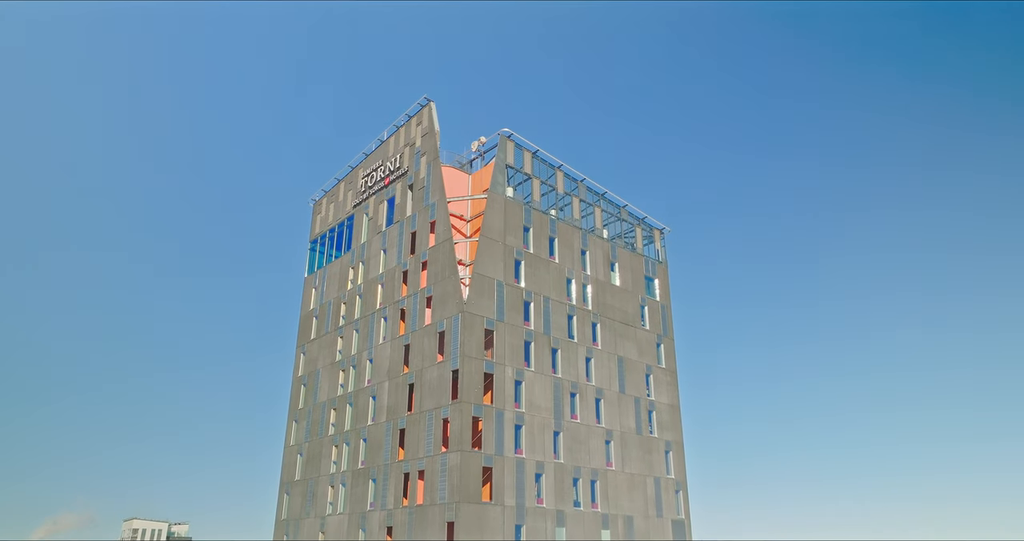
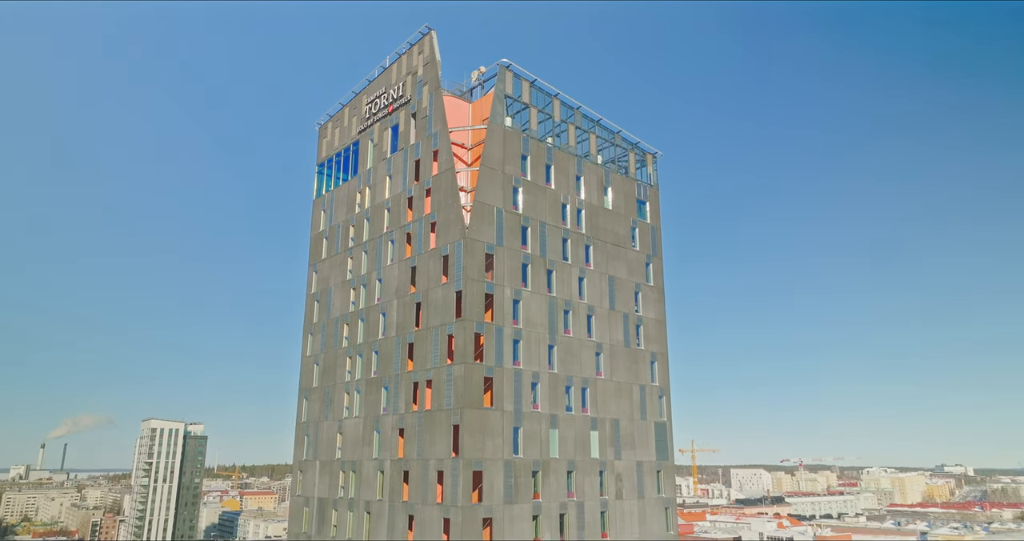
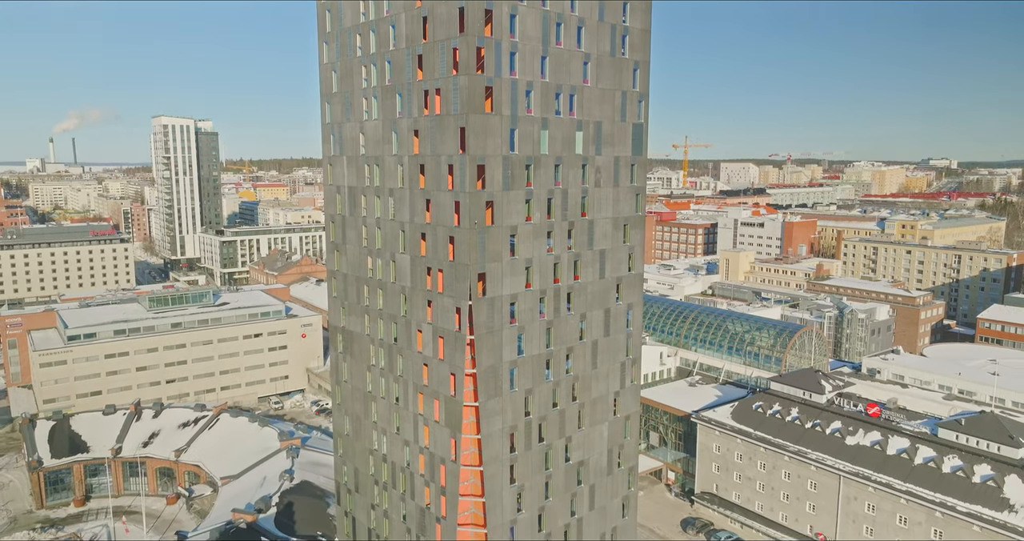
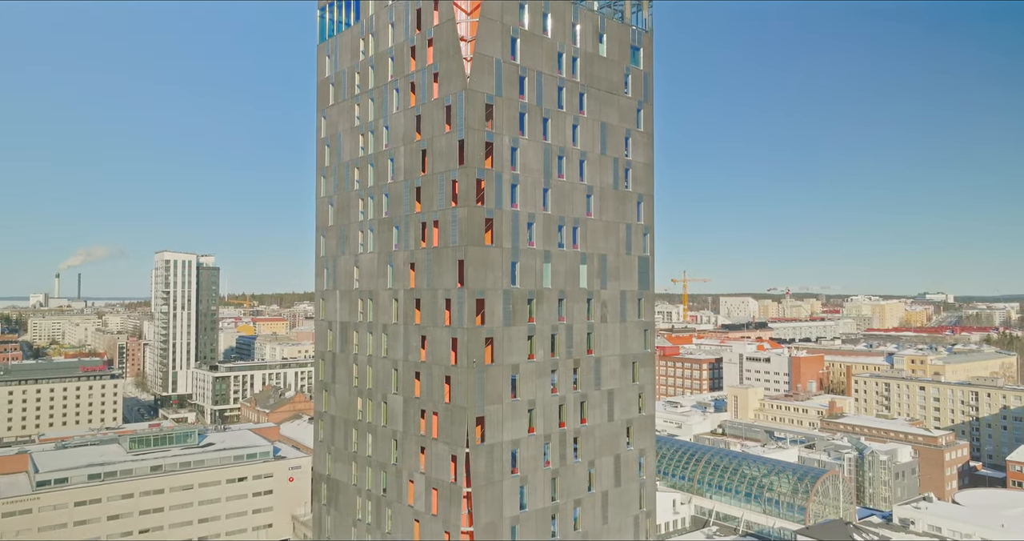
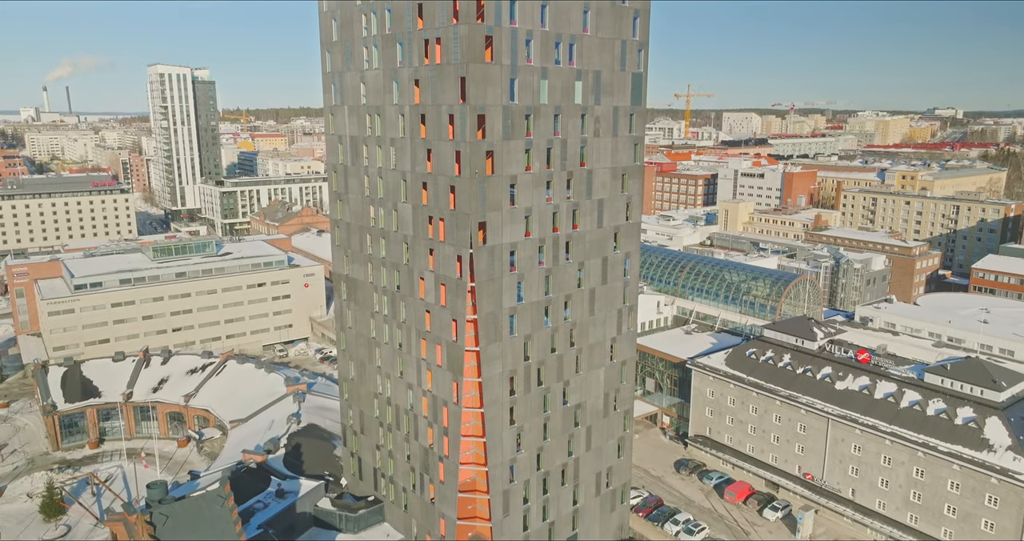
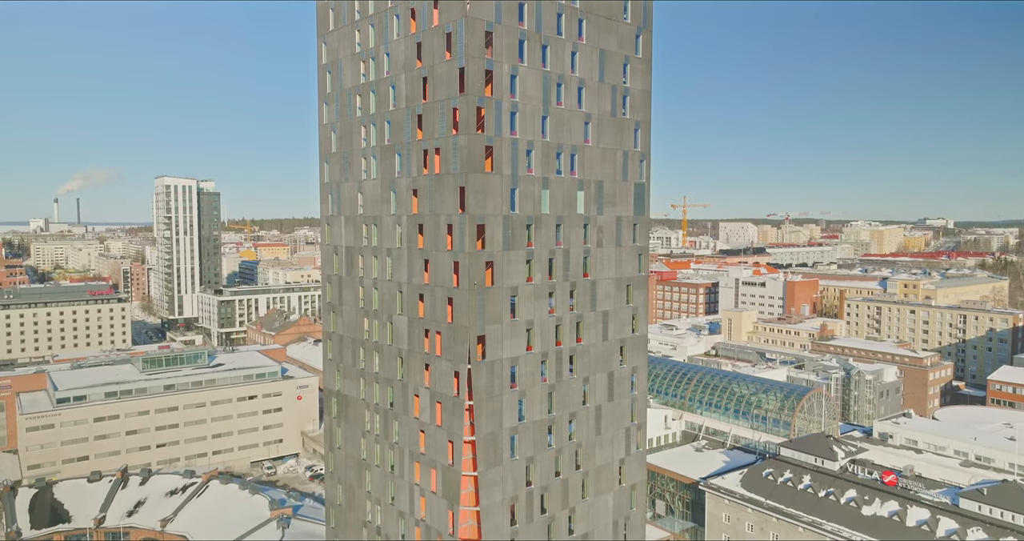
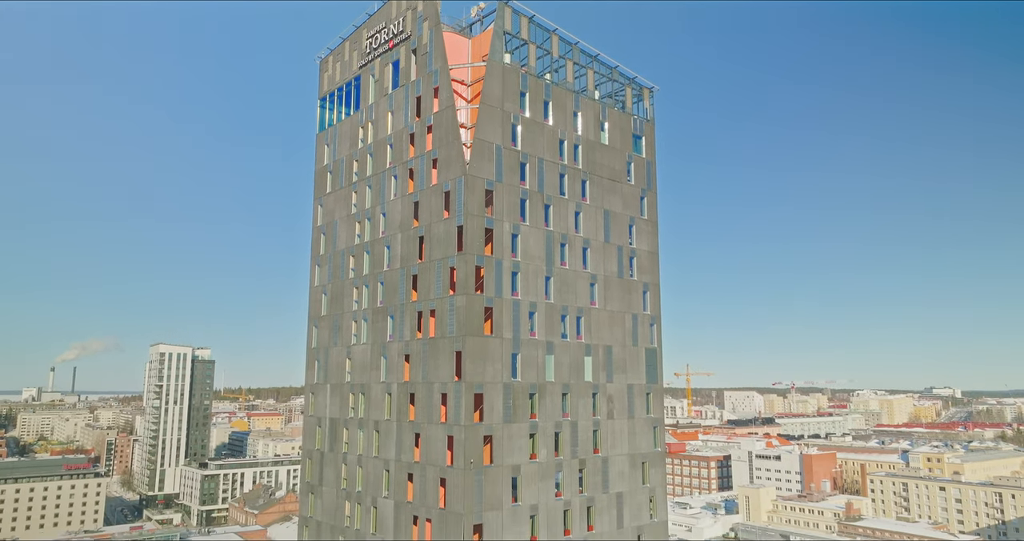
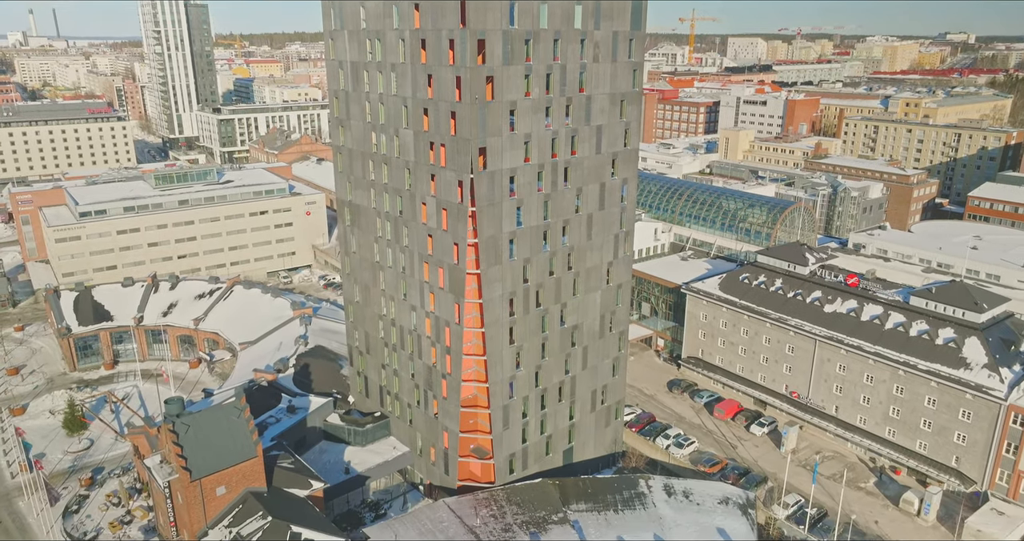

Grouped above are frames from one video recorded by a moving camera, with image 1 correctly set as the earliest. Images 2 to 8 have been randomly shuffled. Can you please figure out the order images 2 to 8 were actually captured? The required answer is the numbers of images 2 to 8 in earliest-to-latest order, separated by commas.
2, 7, 4, 6, 3, 5, 8
